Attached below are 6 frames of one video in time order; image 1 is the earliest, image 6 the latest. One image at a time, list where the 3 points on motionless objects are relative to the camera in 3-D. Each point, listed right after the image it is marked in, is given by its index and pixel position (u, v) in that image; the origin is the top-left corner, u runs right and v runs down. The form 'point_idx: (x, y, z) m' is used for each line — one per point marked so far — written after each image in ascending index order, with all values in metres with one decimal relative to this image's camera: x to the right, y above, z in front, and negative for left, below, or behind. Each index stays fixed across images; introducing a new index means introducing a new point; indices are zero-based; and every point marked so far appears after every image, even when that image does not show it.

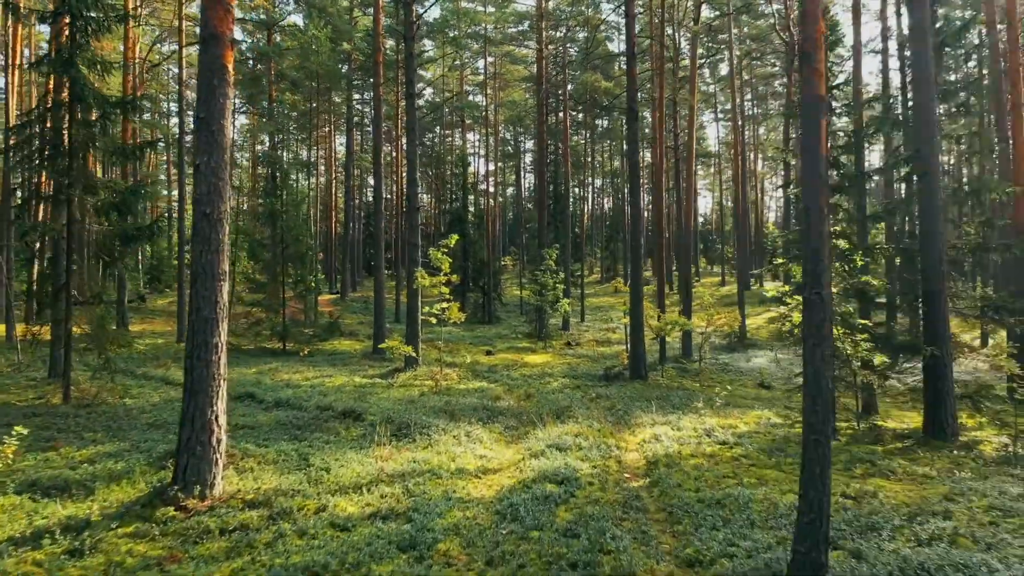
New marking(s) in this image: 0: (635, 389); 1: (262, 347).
0: (+1.9, -1.5, +13.0) m
1: (-4.9, -1.1, +17.0) m
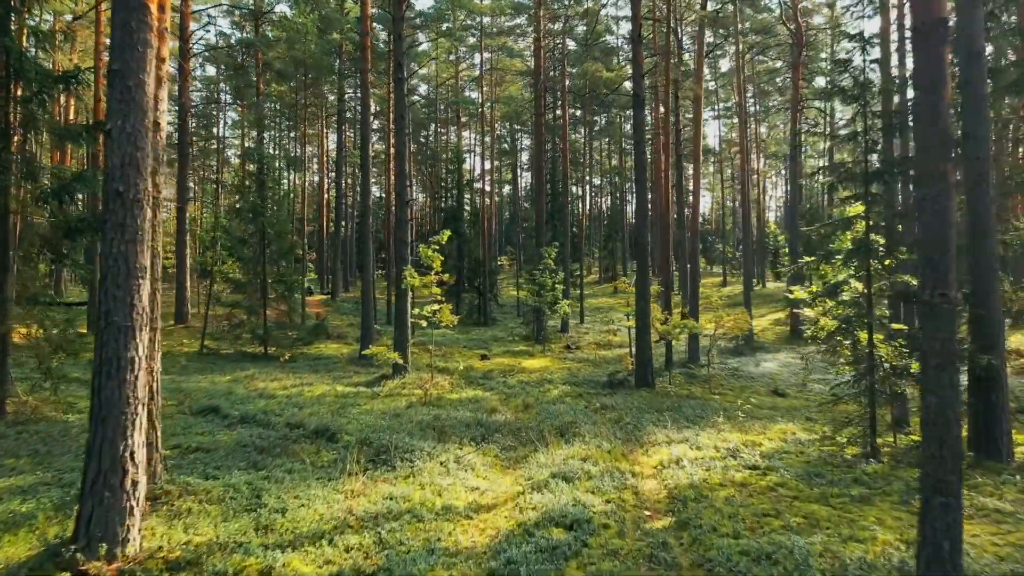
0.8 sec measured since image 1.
0: (+1.8, -1.5, +11.9) m
1: (-4.9, -1.2, +15.9) m
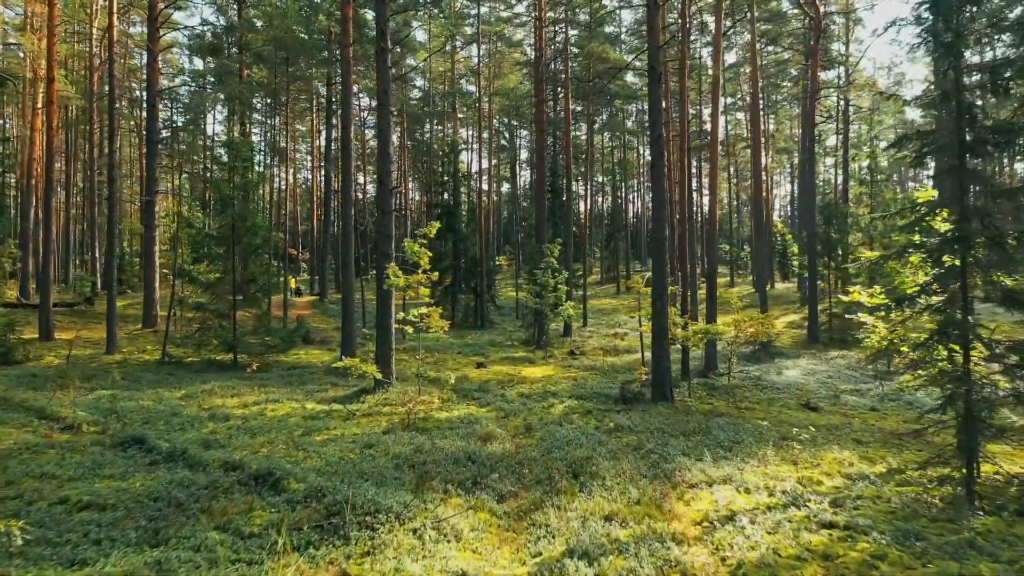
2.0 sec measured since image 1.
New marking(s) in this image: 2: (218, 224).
0: (+1.8, -1.5, +10.3) m
1: (-5.0, -1.2, +14.2) m
2: (-4.9, +1.1, +14.3) m
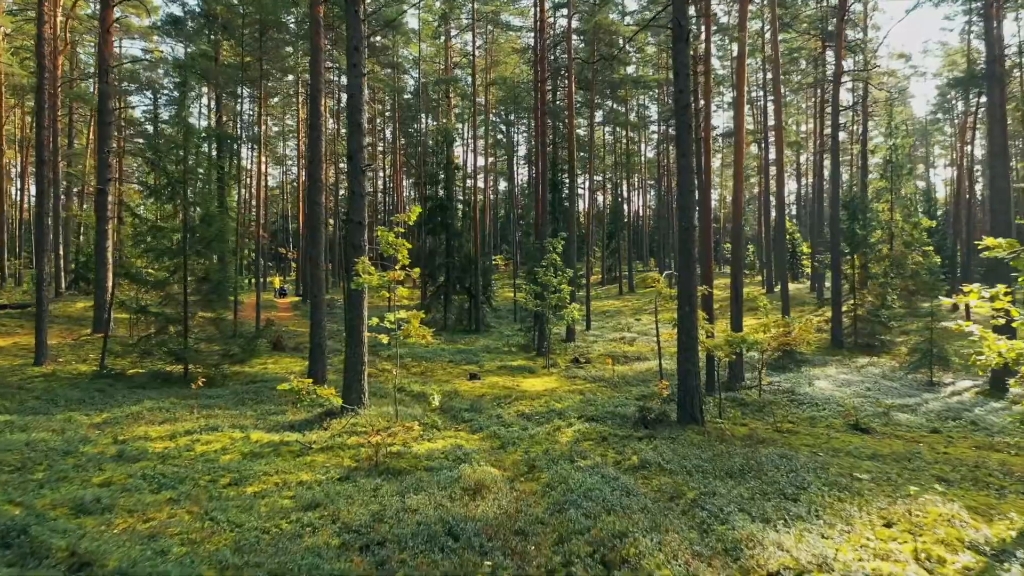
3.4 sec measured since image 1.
0: (+1.8, -1.5, +8.3) m
1: (-5.0, -1.2, +12.2) m
2: (-4.9, +1.1, +12.3) m
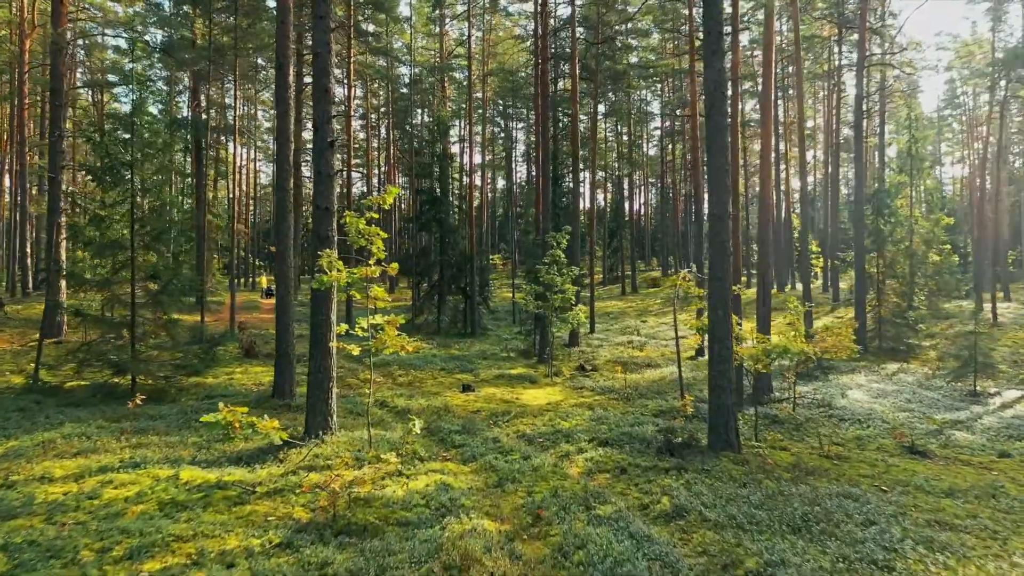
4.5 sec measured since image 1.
0: (+1.8, -1.5, +6.7) m
1: (-5.0, -1.2, +10.6) m
2: (-4.9, +1.1, +10.7) m
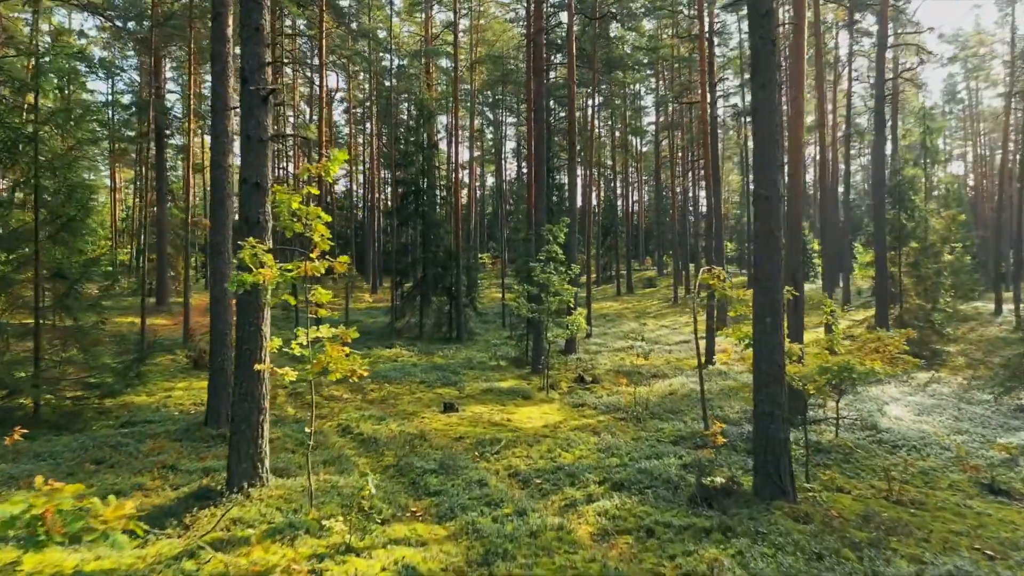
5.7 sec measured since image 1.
0: (+1.7, -1.6, +4.8) m
1: (-5.1, -1.2, +8.6) m
2: (-5.0, +1.0, +8.7) m
